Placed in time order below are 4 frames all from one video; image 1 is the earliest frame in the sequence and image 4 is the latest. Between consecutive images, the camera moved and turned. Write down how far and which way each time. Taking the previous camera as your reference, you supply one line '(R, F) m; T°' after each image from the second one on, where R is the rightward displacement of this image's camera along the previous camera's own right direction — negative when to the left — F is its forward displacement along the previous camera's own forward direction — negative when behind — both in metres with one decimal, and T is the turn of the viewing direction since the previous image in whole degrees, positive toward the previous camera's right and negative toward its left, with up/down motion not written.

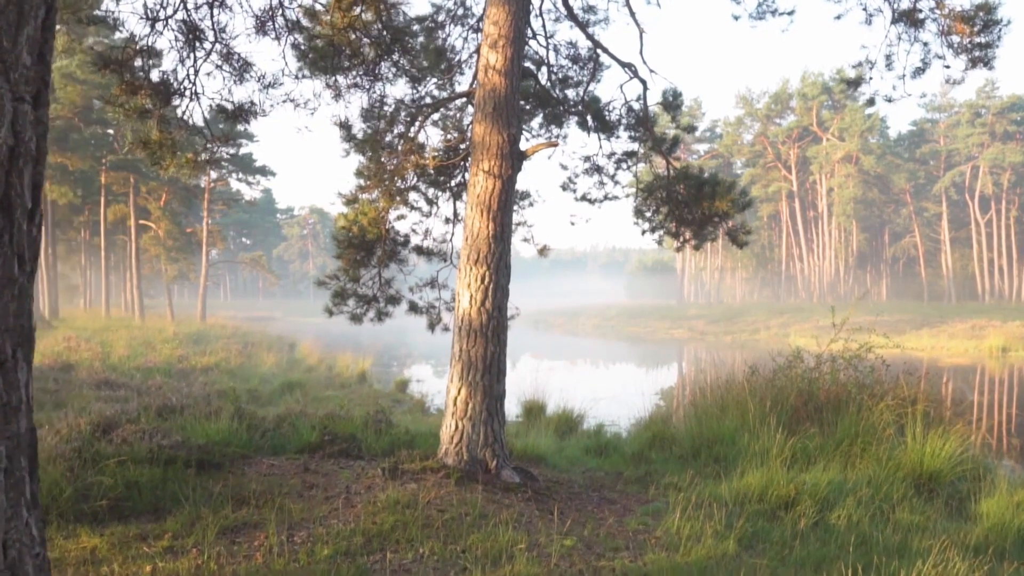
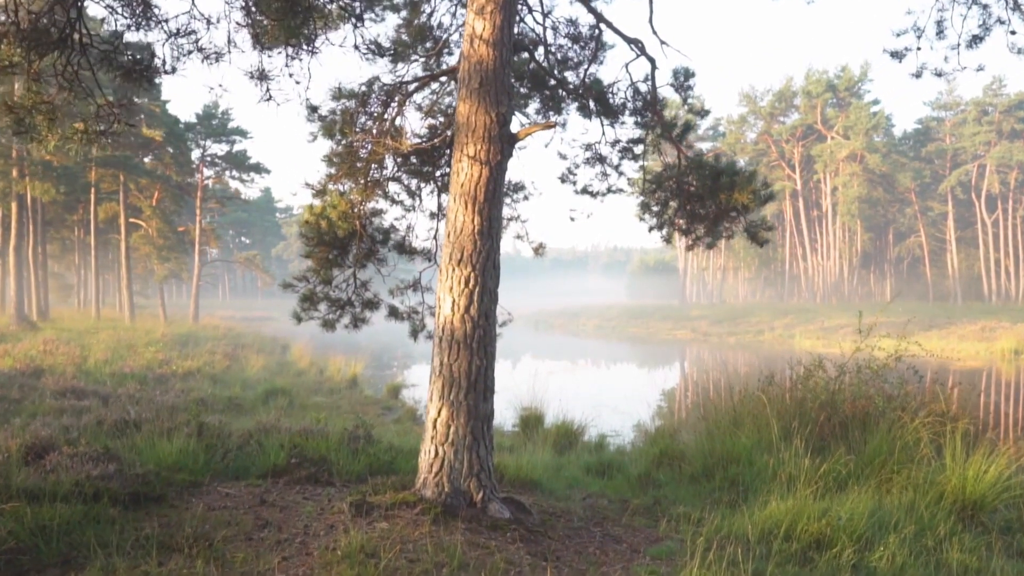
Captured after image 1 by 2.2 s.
(+0.1, +0.7) m; 0°
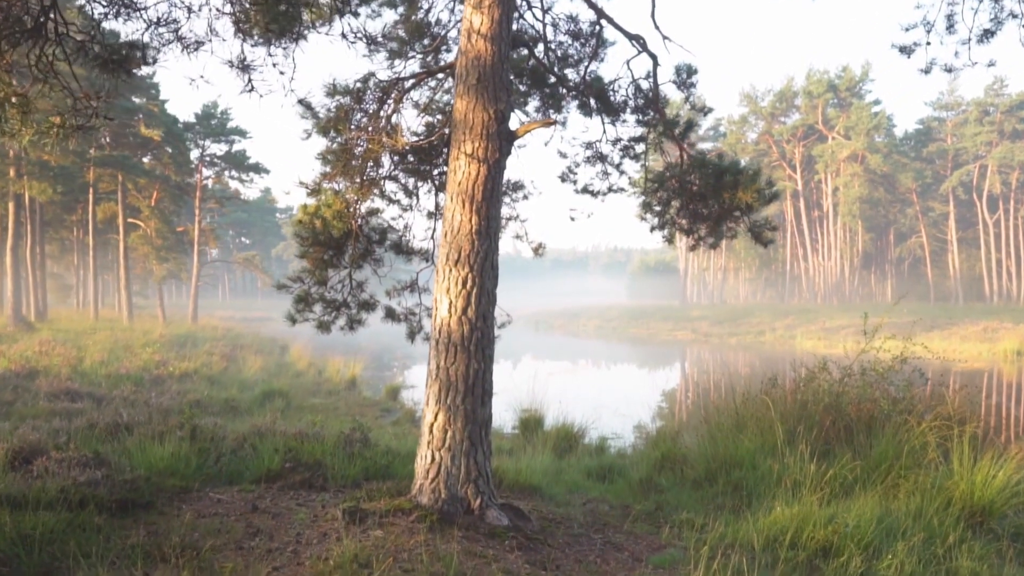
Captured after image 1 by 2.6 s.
(0.0, +0.1) m; 0°
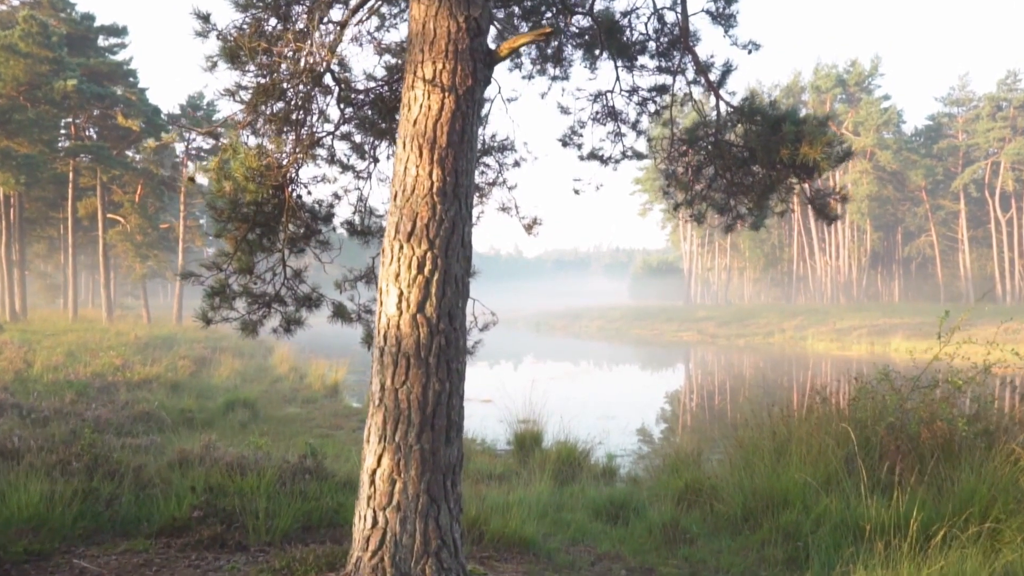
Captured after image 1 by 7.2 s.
(+0.1, +1.4) m; 0°
